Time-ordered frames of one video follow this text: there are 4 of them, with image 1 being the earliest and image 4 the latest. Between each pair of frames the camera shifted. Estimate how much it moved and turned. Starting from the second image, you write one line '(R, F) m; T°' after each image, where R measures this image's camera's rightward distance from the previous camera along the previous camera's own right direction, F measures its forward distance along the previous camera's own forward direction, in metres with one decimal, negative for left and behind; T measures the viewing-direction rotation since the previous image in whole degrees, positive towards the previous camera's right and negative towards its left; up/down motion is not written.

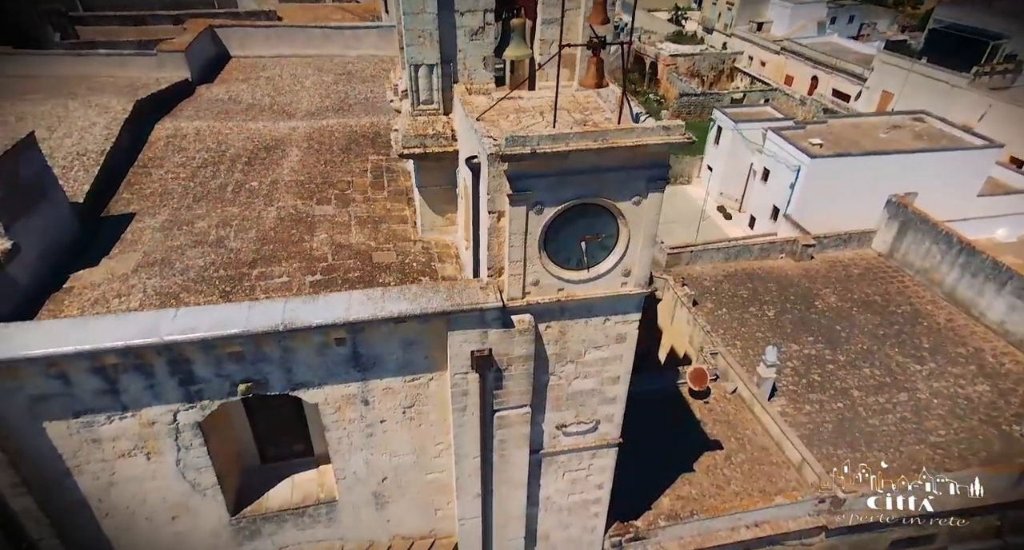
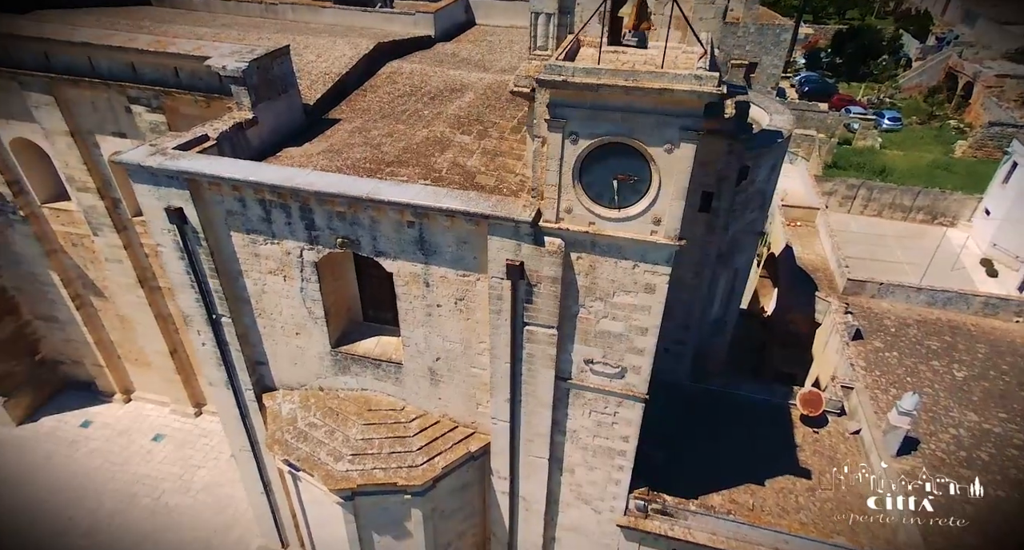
(+3.7, -0.4) m; -25°
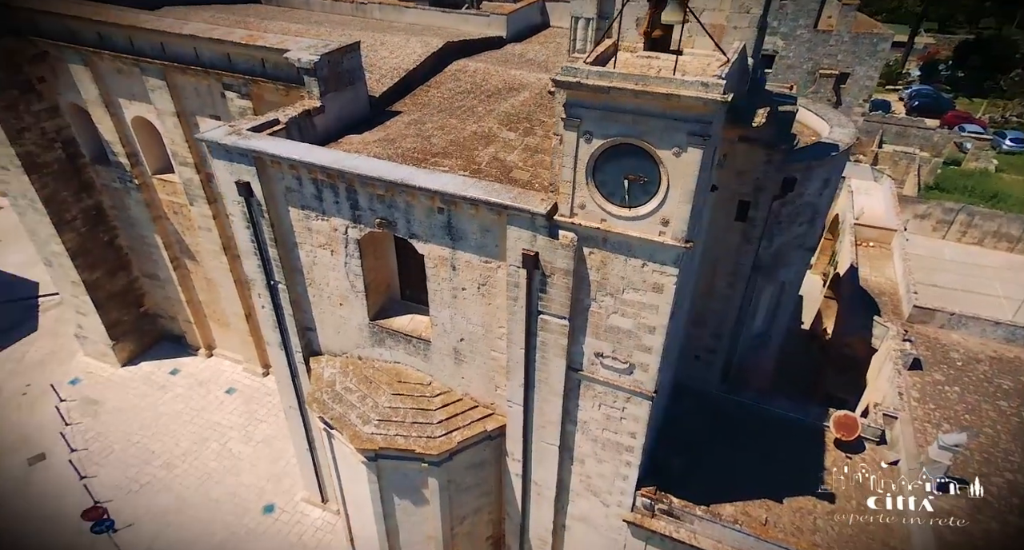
(+1.3, -0.4) m; -9°
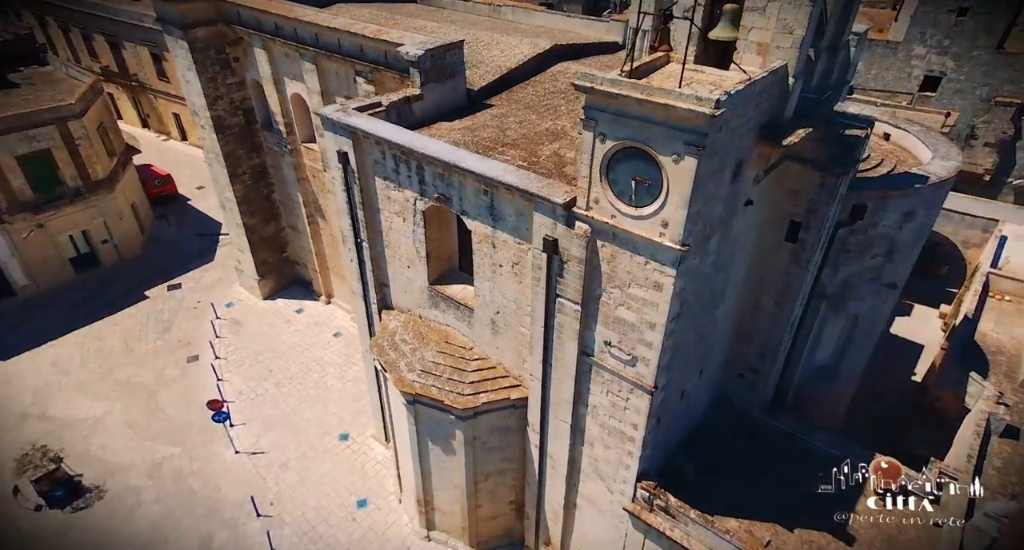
(+2.5, -0.8) m; -15°
